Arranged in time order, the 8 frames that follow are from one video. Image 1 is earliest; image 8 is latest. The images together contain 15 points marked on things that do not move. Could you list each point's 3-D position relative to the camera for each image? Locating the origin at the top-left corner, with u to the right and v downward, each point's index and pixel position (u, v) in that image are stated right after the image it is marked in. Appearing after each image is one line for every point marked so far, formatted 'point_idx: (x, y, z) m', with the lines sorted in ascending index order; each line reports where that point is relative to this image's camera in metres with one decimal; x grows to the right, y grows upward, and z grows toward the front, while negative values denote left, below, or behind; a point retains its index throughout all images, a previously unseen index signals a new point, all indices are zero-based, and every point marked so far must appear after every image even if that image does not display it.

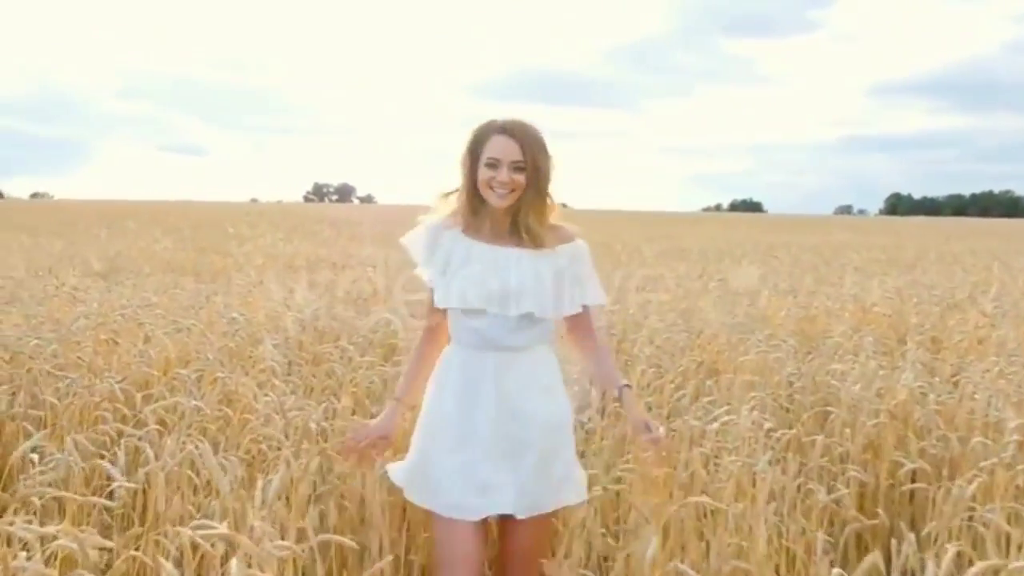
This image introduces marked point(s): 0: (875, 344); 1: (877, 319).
0: (+2.5, -0.4, +6.7) m
1: (+3.1, -0.3, +8.1) m
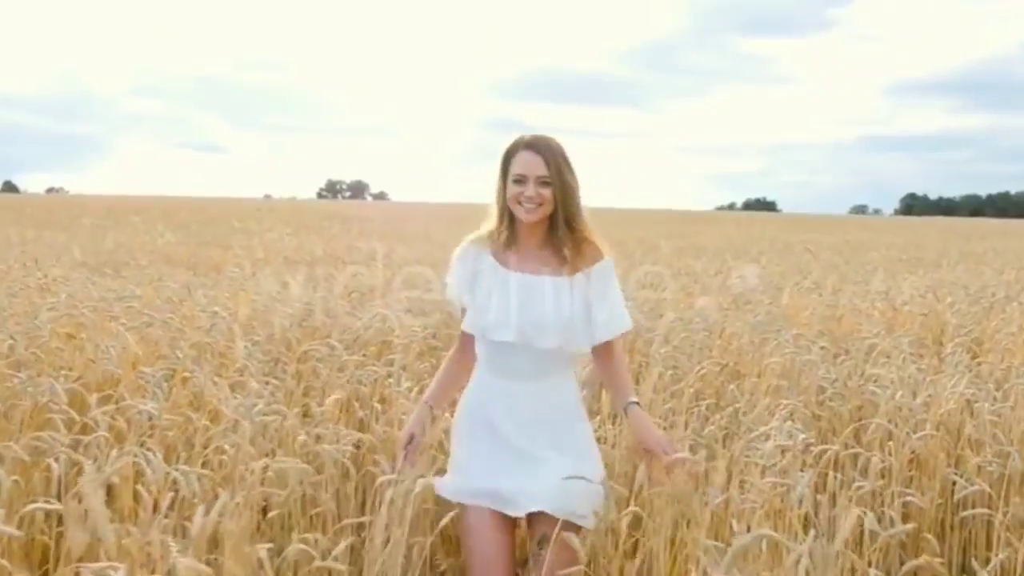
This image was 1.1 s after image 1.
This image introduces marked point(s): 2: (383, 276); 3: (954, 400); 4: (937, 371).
0: (+2.5, -0.4, +6.2) m
1: (+3.2, -0.3, +7.6) m
2: (-1.3, +0.1, +9.7) m
3: (+2.1, -0.5, +4.5) m
4: (+2.5, -0.5, +5.6) m
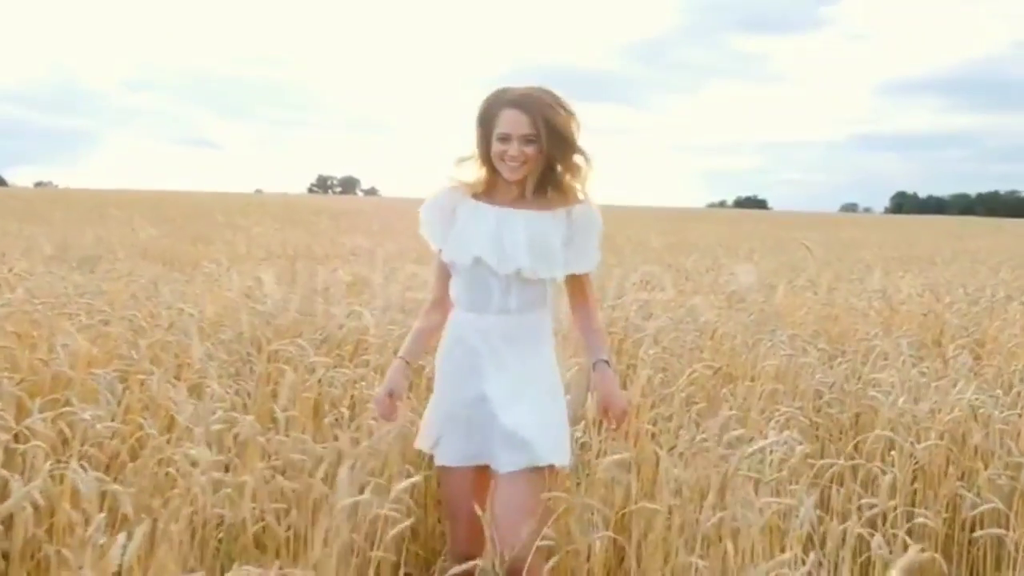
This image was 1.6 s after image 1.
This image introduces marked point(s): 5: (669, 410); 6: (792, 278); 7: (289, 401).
0: (+2.4, -0.4, +5.9) m
1: (+3.1, -0.3, +7.3) m
2: (-1.4, +0.2, +9.4) m
3: (+2.0, -0.5, +4.2) m
4: (+2.4, -0.5, +5.3) m
5: (+0.7, -0.6, +4.4) m
6: (+3.2, +0.1, +11.0) m
7: (-1.0, -0.5, +4.5) m
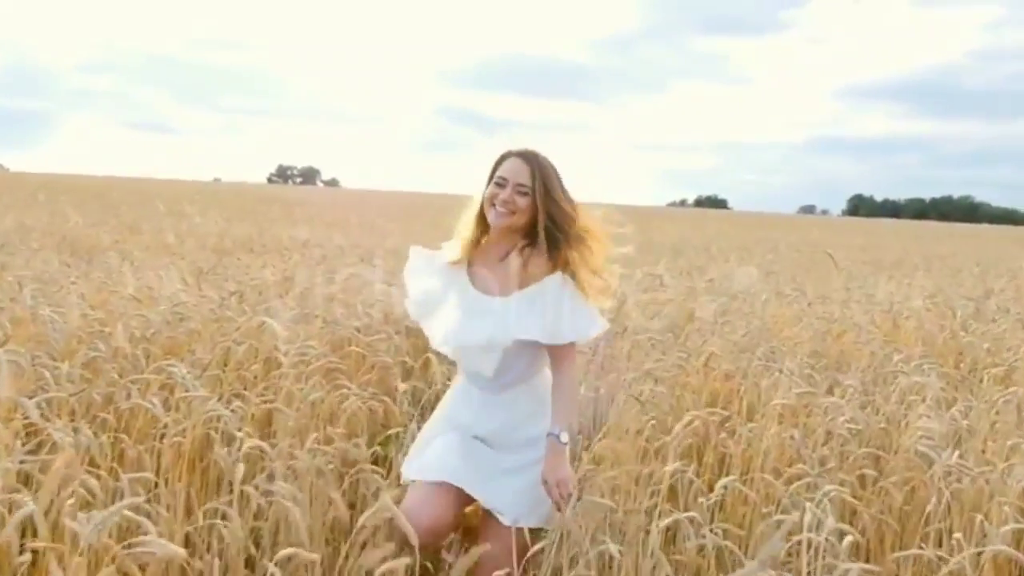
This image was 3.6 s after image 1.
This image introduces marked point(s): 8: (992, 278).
0: (+2.2, -0.5, +4.9) m
1: (+2.7, -0.4, +6.3) m
2: (-1.8, +0.2, +8.2) m
3: (+1.8, -0.6, +3.2) m
4: (+2.1, -0.6, +4.4) m
5: (+0.5, -0.6, +3.4) m
6: (+2.8, 0.0, +10.0) m
7: (-1.3, -0.6, +3.3) m
8: (+7.0, +0.2, +13.9) m
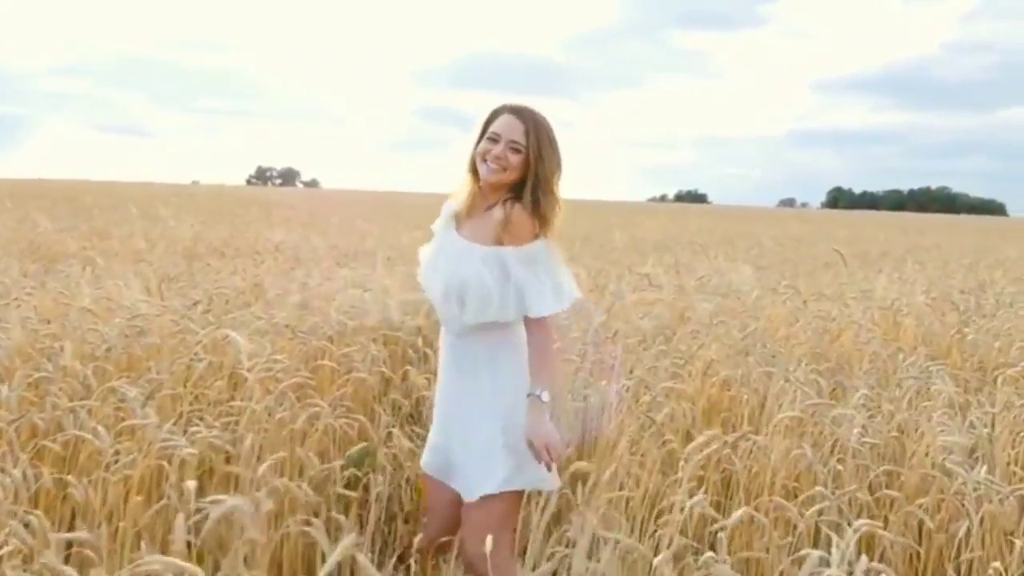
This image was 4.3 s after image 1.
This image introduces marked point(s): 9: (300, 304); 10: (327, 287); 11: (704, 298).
0: (+2.1, -0.5, +4.6) m
1: (+2.6, -0.3, +6.1) m
2: (-2.0, +0.1, +7.8) m
3: (+1.7, -0.6, +2.9) m
4: (+2.1, -0.6, +4.1) m
5: (+0.5, -0.7, +3.0) m
6: (+2.6, +0.1, +9.7) m
7: (-1.3, -0.6, +3.0) m
8: (+6.7, +0.3, +13.7) m
9: (-1.4, -0.1, +6.1) m
10: (-1.4, 0.0, +7.2) m
11: (+1.5, -0.1, +7.6) m
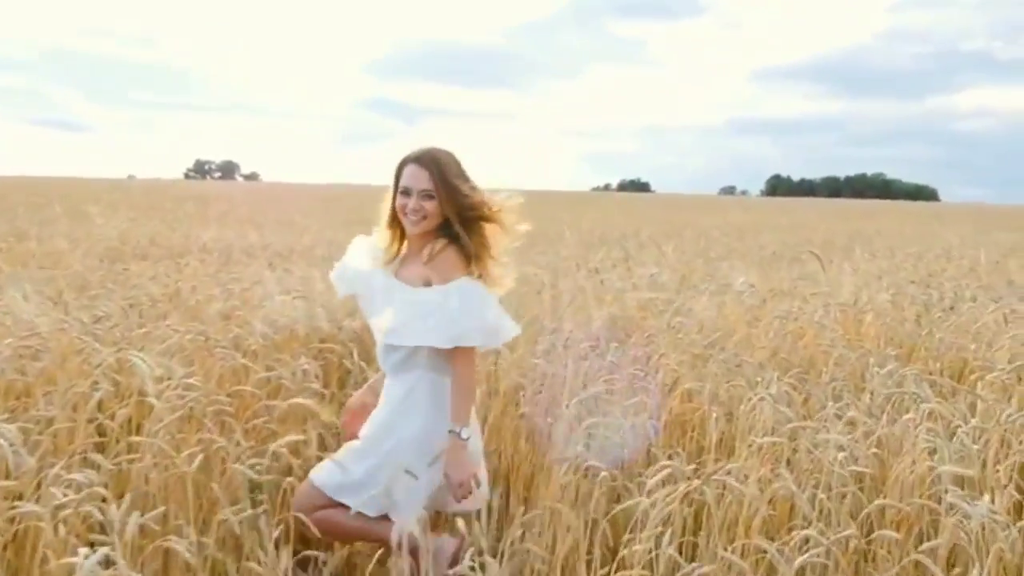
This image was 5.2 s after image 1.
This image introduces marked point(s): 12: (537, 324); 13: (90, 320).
0: (+1.8, -0.5, +4.3) m
1: (+2.3, -0.3, +5.8) m
2: (-2.4, +0.1, +7.3) m
3: (+1.6, -0.6, +2.6) m
4: (+1.8, -0.6, +3.7) m
5: (+0.3, -0.7, +2.6) m
6: (+2.0, +0.1, +9.4) m
7: (-1.4, -0.7, +2.5) m
8: (+6.0, +0.4, +13.6) m
9: (-1.7, -0.2, +5.5) m
10: (-1.8, 0.0, +6.7) m
11: (+1.1, -0.1, +7.3) m
12: (+0.2, -0.2, +6.0) m
13: (-2.2, -0.2, +5.1) m
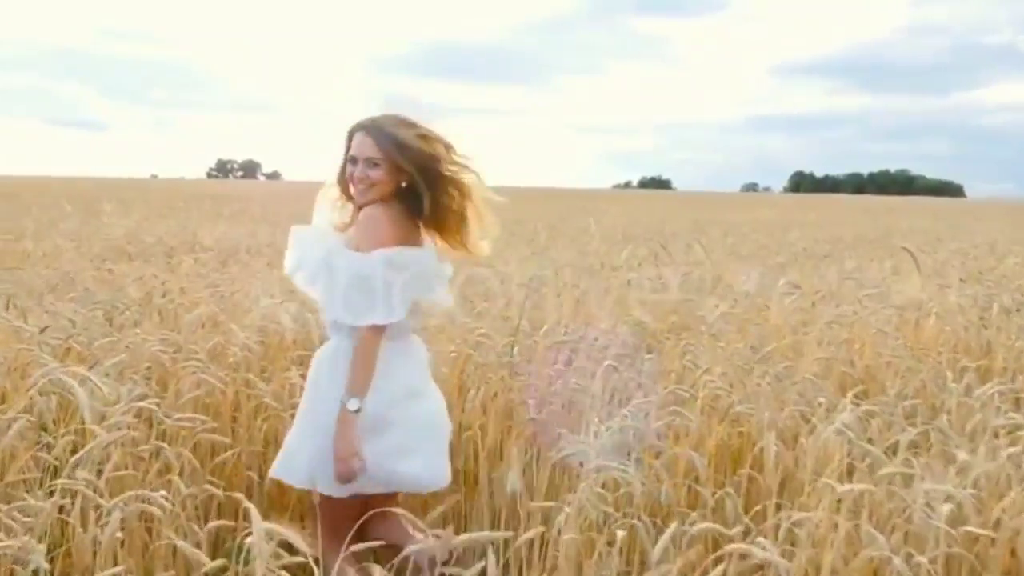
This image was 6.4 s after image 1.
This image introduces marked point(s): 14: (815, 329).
0: (+1.9, -0.5, +3.6) m
1: (+2.4, -0.3, +5.0) m
2: (-2.3, 0.0, +6.7) m
3: (+1.6, -0.7, +1.9) m
4: (+1.9, -0.6, +3.0) m
5: (+0.3, -0.7, +2.0) m
6: (+2.2, +0.1, +8.7) m
7: (-1.4, -0.7, +1.8) m
8: (+6.2, +0.4, +12.8) m
9: (-1.6, -0.2, +4.9) m
10: (-1.7, -0.1, +6.1) m
11: (+1.2, -0.1, +6.6) m
12: (+0.3, -0.2, +5.3) m
13: (-2.2, -0.2, +4.4) m
14: (+1.7, -0.2, +5.3) m
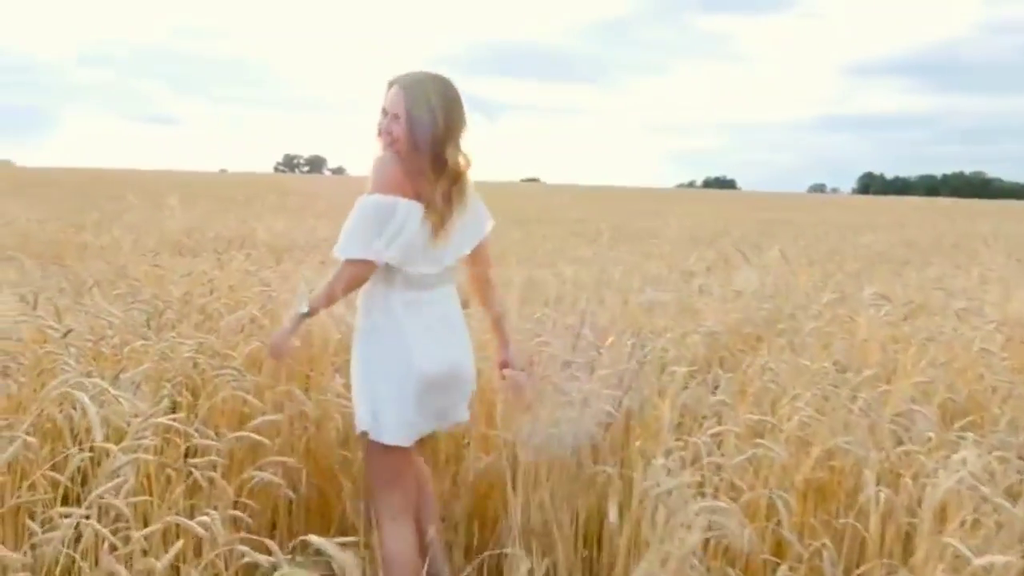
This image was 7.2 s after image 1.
0: (+2.1, -0.5, +3.1) m
1: (+2.7, -0.4, +4.5) m
2: (-1.9, +0.1, +6.4) m
3: (+1.7, -0.7, +1.4) m
4: (+2.1, -0.7, +2.5) m
5: (+0.4, -0.8, +1.5) m
6: (+2.7, 0.0, +8.1) m
7: (-1.3, -0.7, +1.5) m
8: (+7.0, +0.3, +12.0) m
9: (-1.3, -0.2, +4.6) m
10: (-1.3, -0.1, +5.8) m
11: (+1.6, -0.1, +6.1) m
12: (+0.6, -0.3, +4.9) m
13: (-1.9, -0.2, +4.2) m
14: (+2.0, -0.3, +4.8) m
